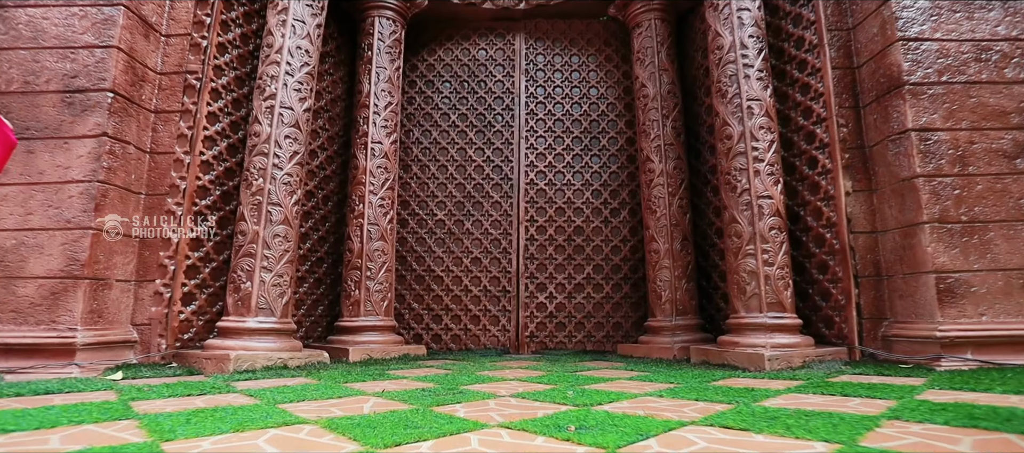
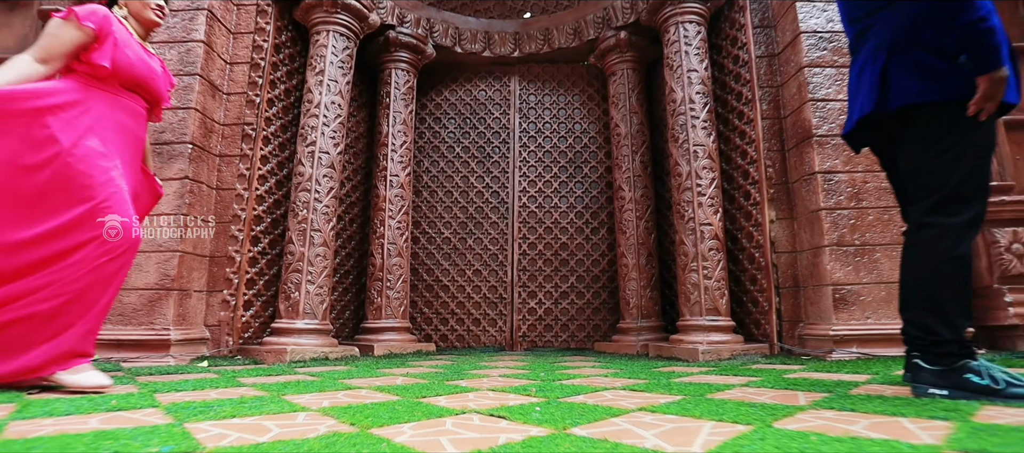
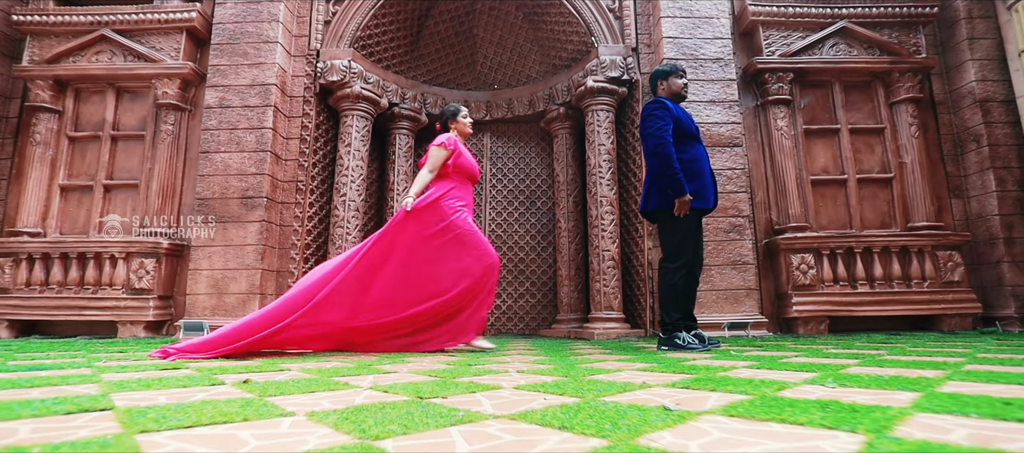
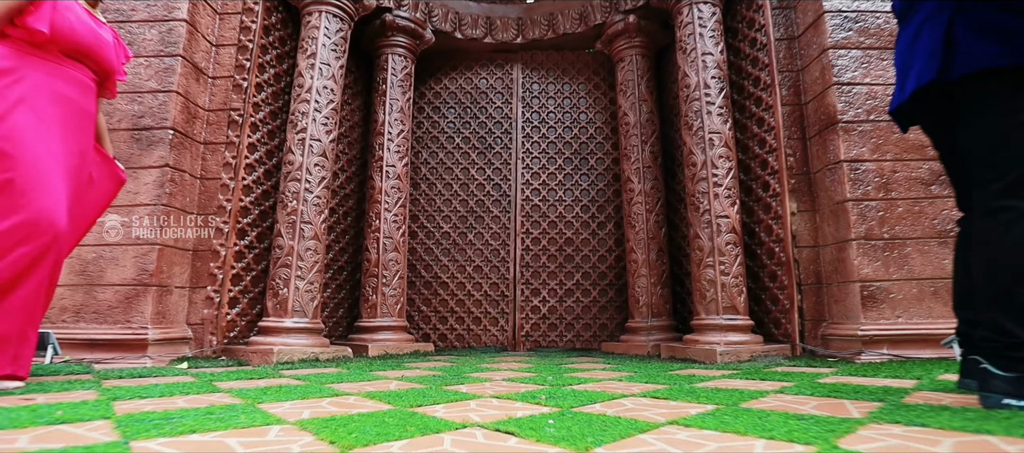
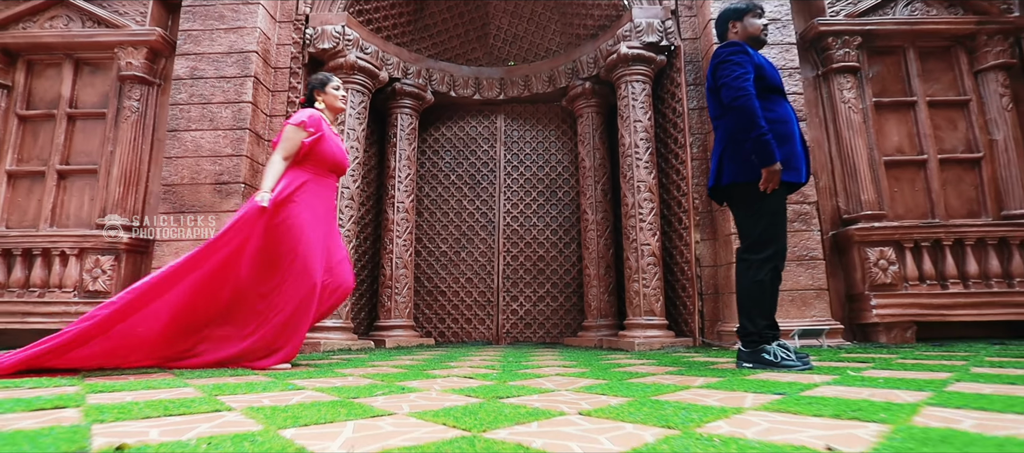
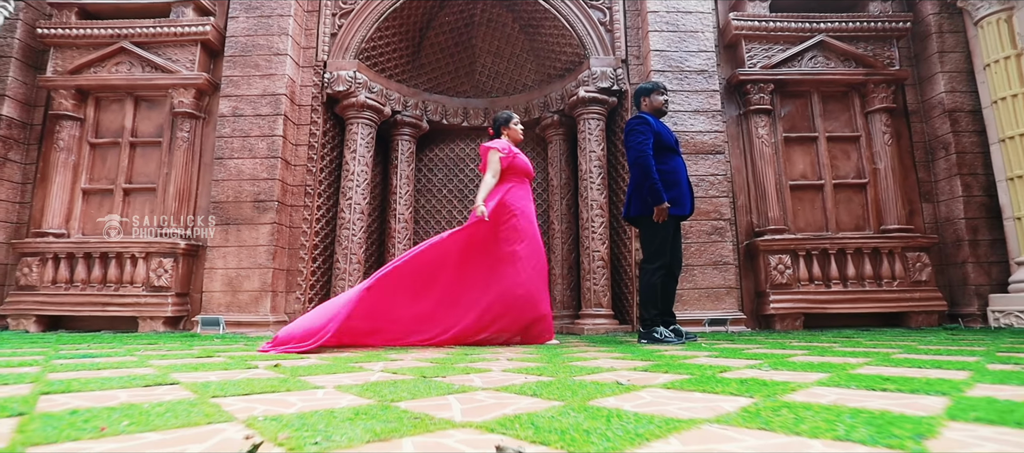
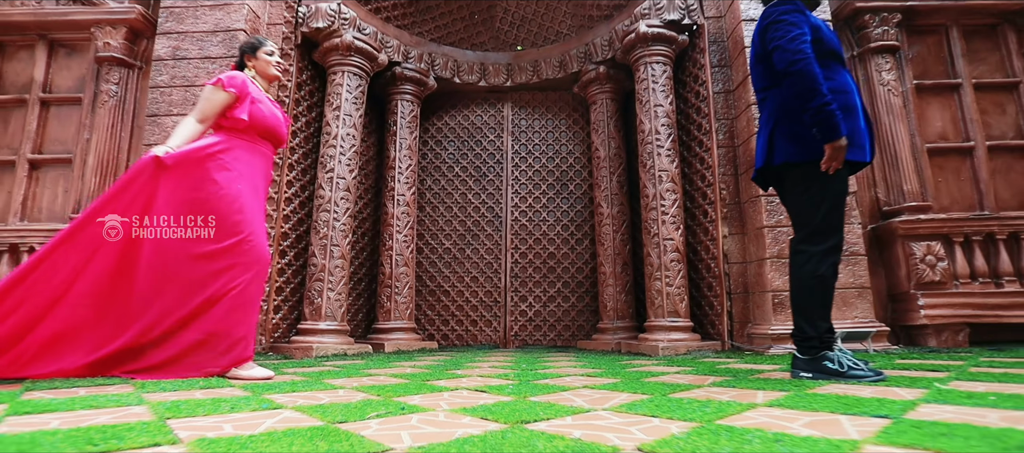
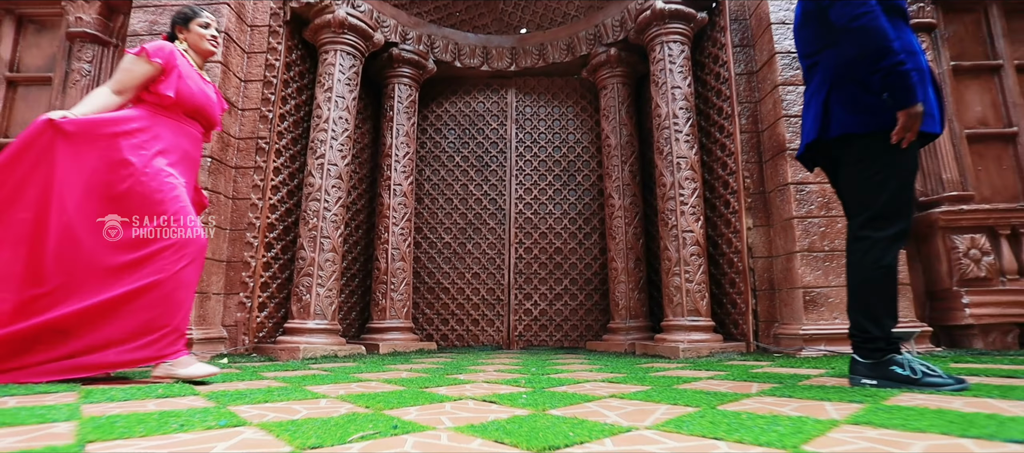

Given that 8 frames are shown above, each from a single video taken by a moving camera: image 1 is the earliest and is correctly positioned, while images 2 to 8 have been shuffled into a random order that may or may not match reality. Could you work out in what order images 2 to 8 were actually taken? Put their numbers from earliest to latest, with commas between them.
4, 2, 8, 7, 5, 3, 6
